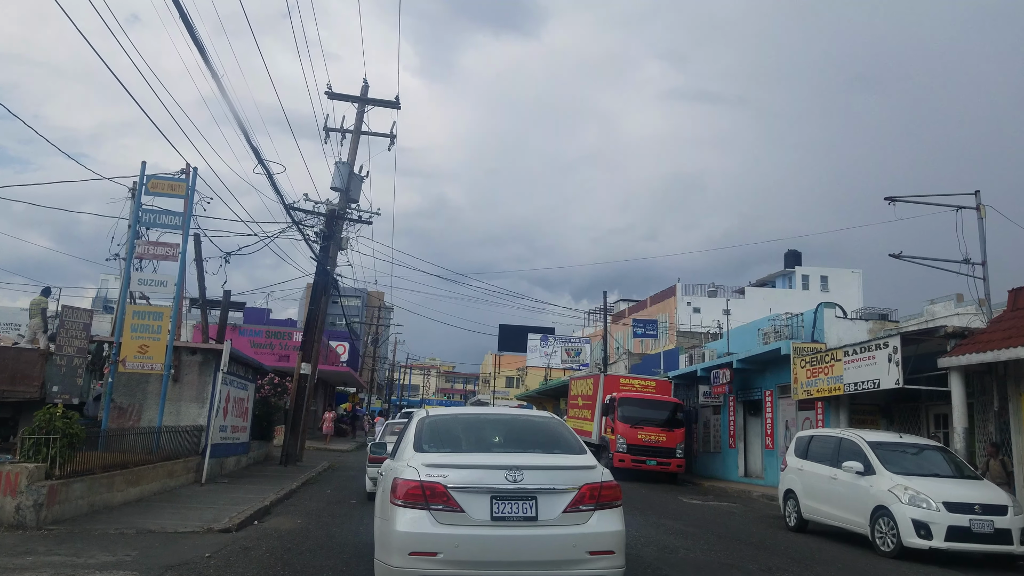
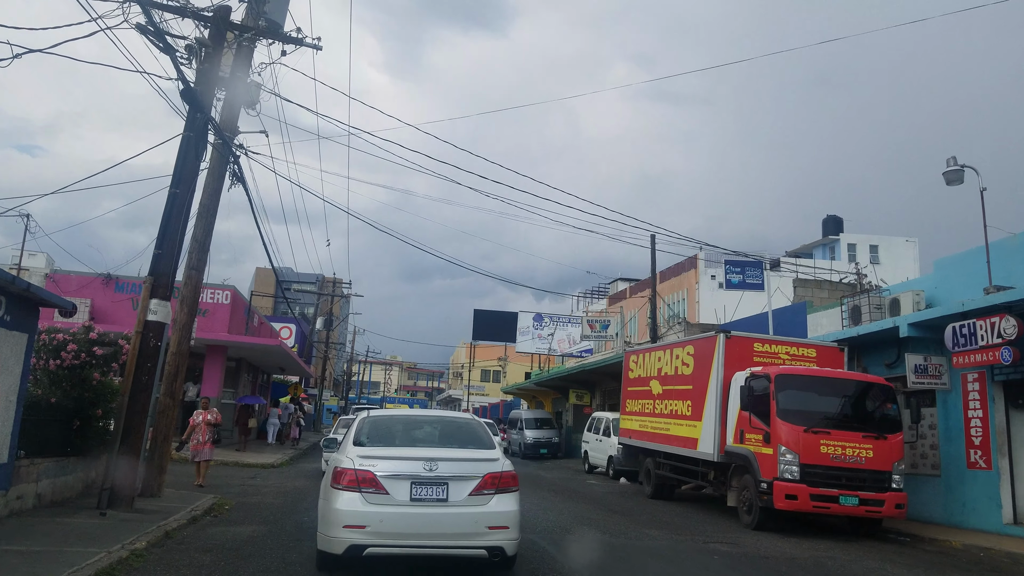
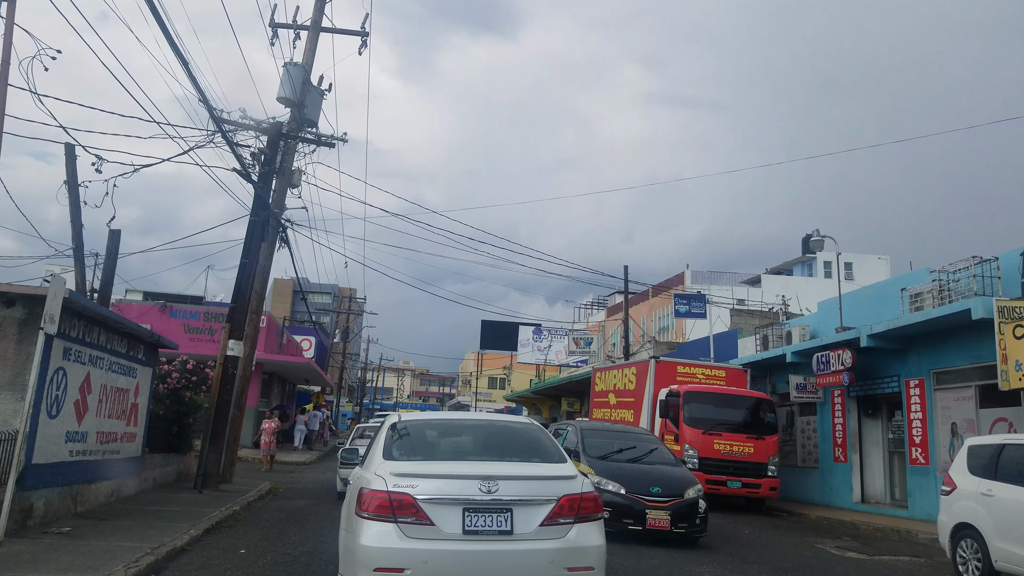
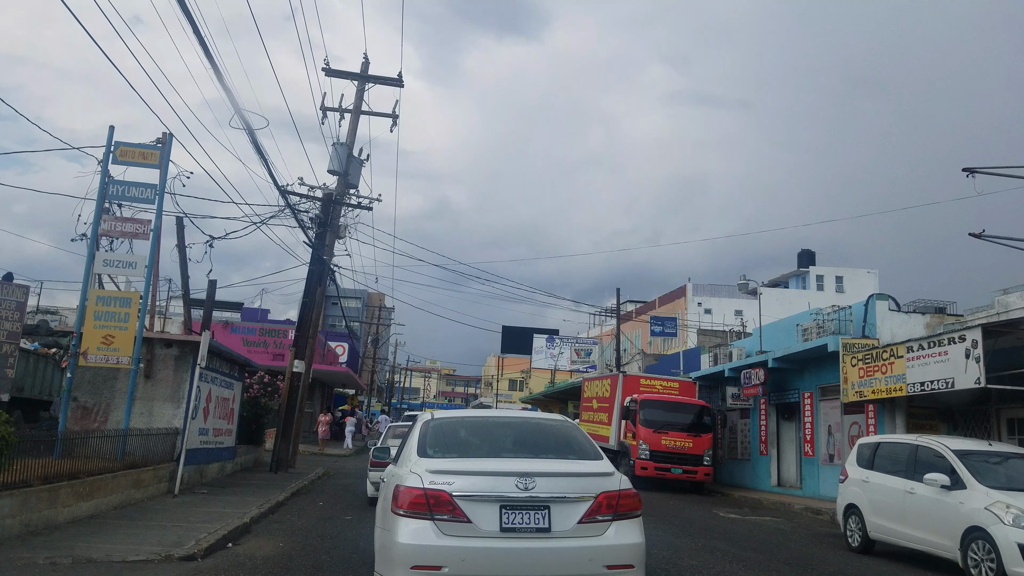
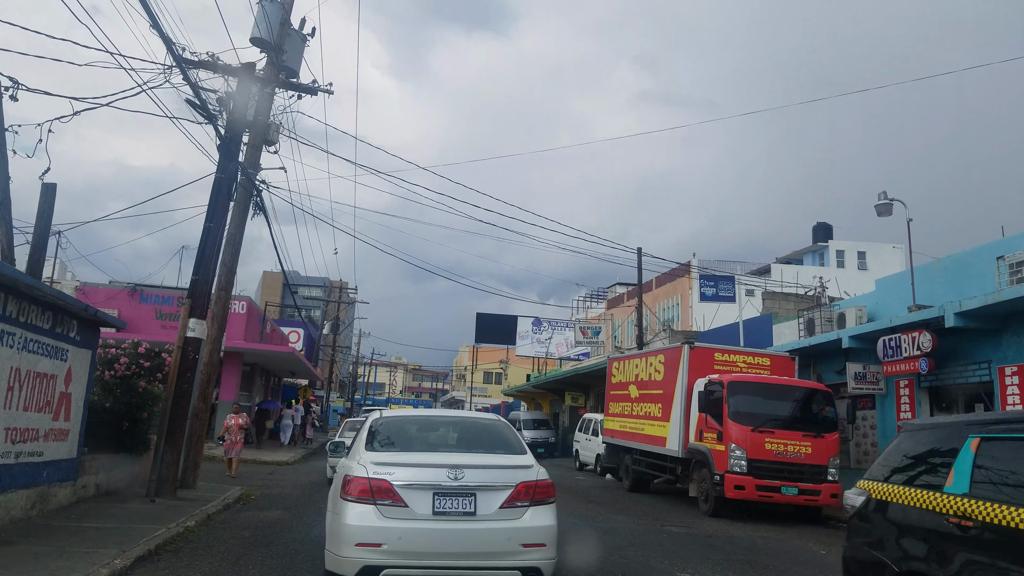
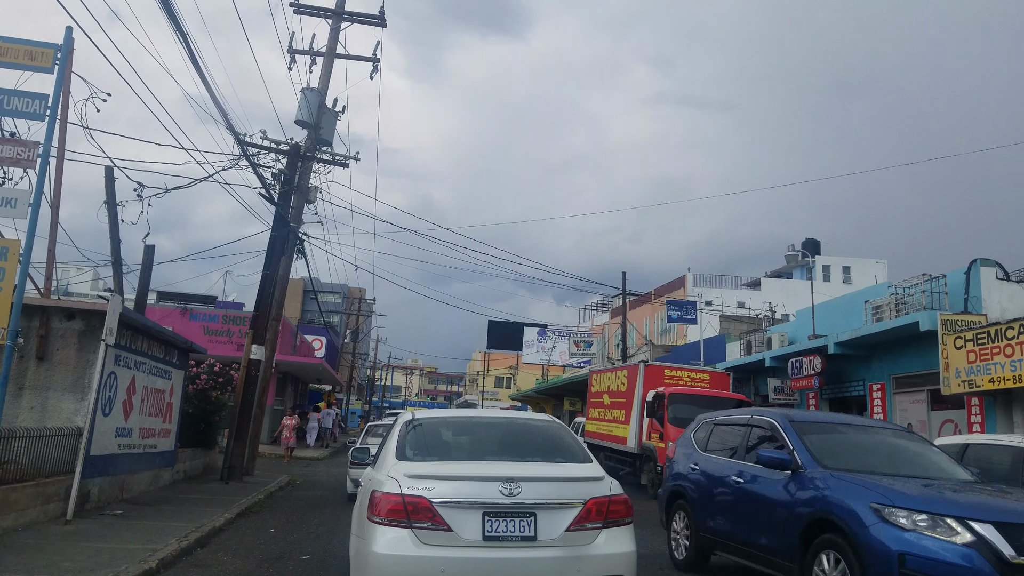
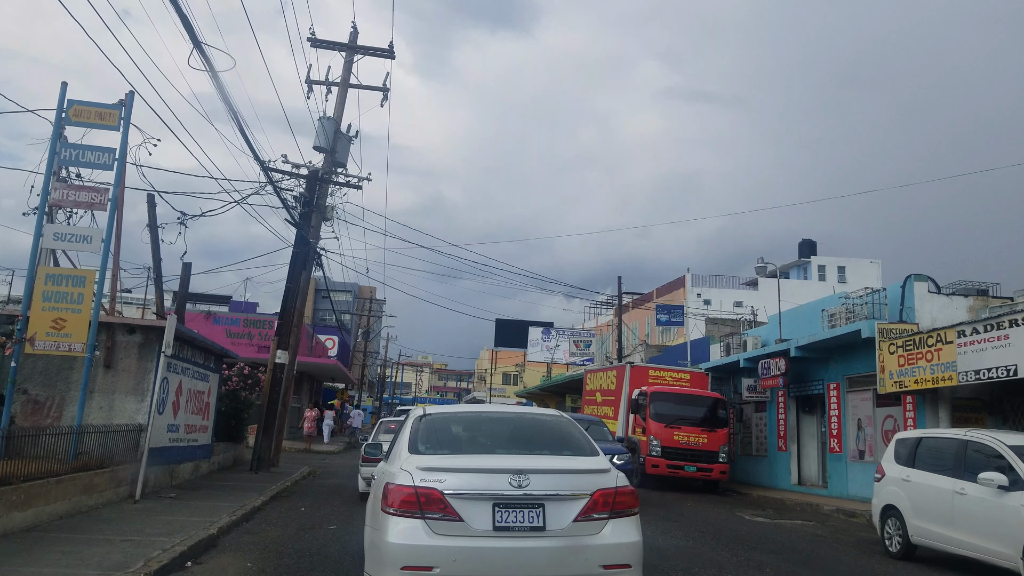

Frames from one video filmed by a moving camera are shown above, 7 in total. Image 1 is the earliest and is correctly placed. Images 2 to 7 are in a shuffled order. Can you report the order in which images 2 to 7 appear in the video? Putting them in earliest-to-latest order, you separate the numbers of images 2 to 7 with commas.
4, 7, 6, 3, 5, 2
